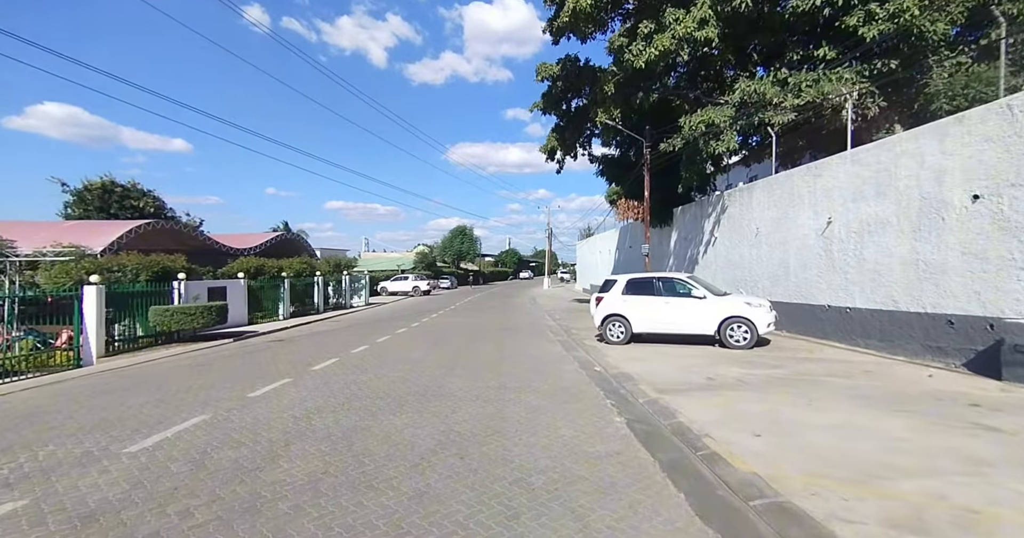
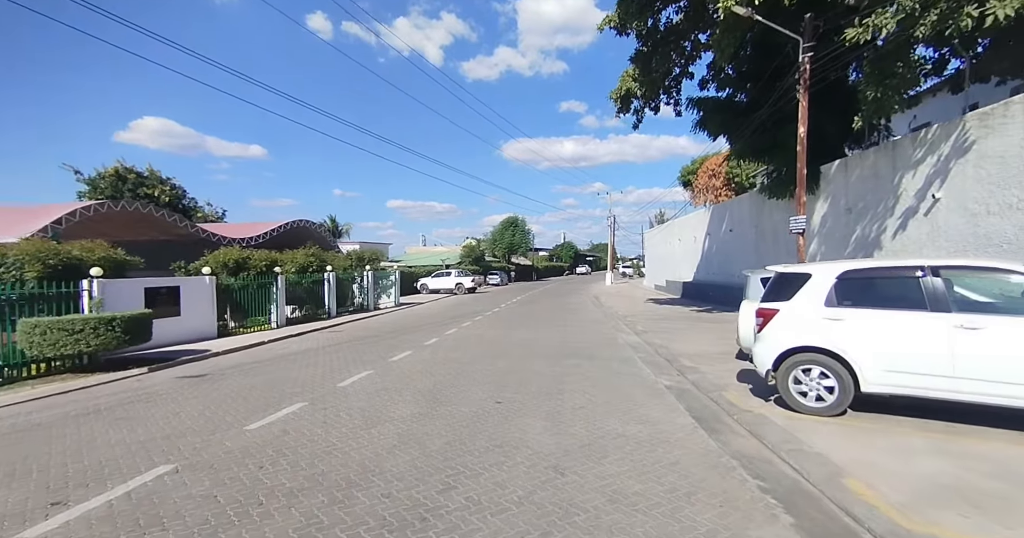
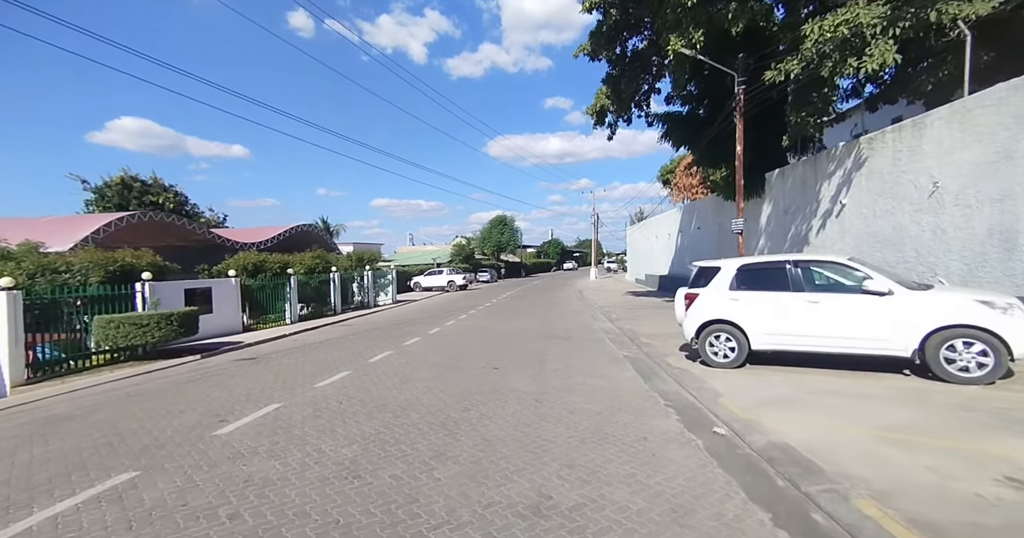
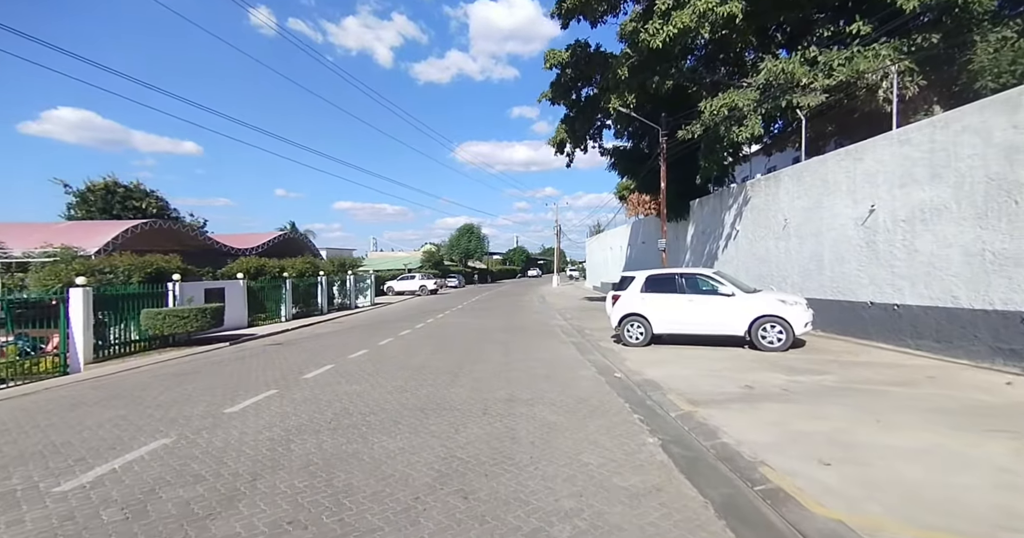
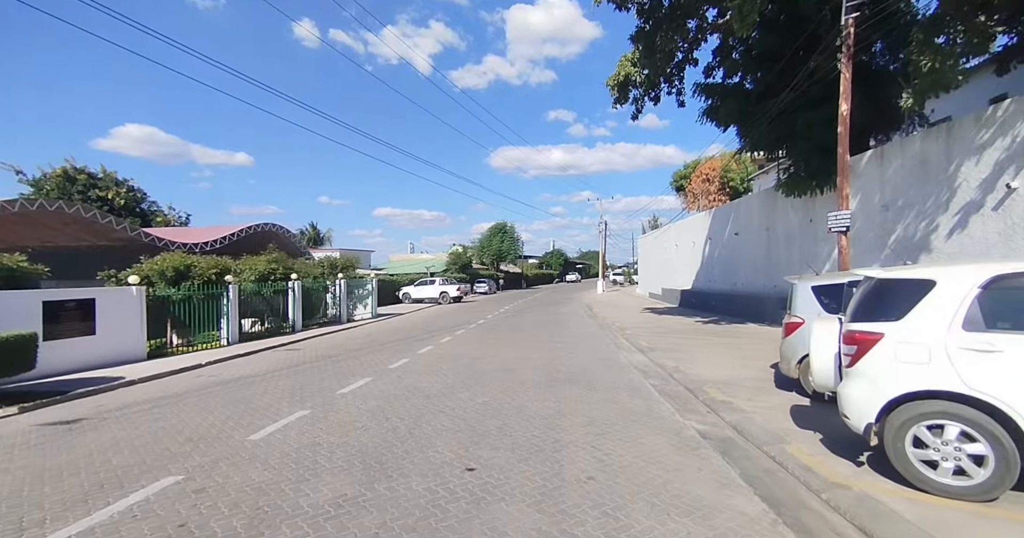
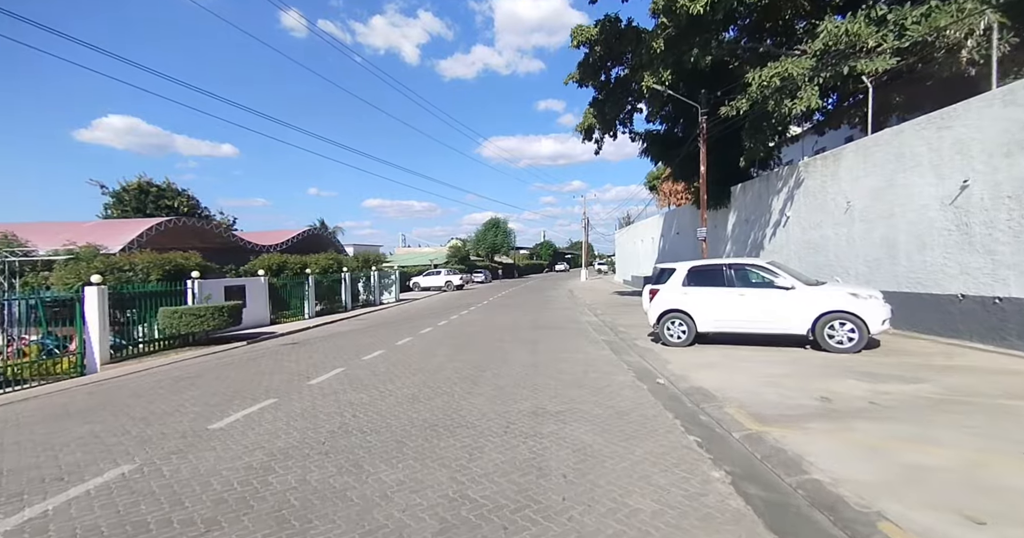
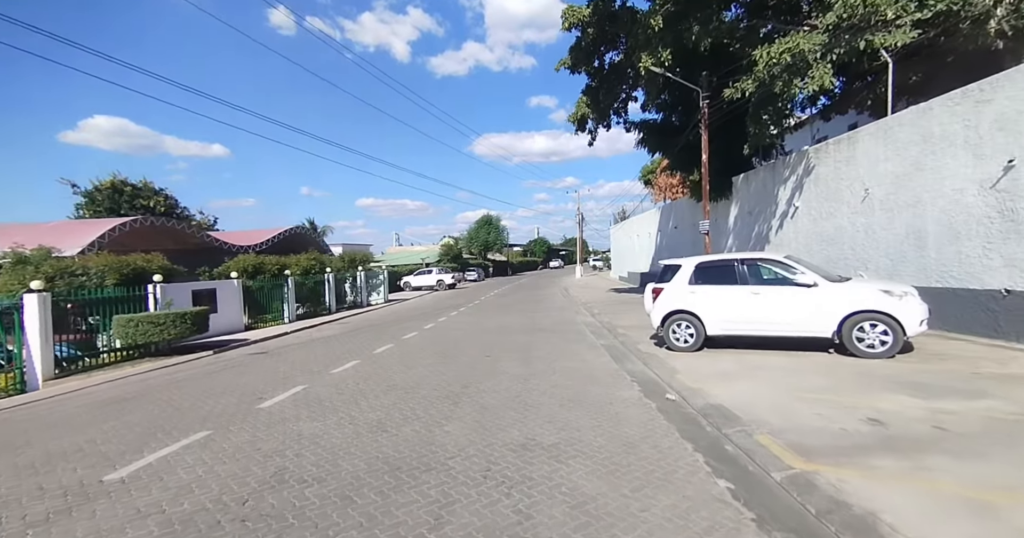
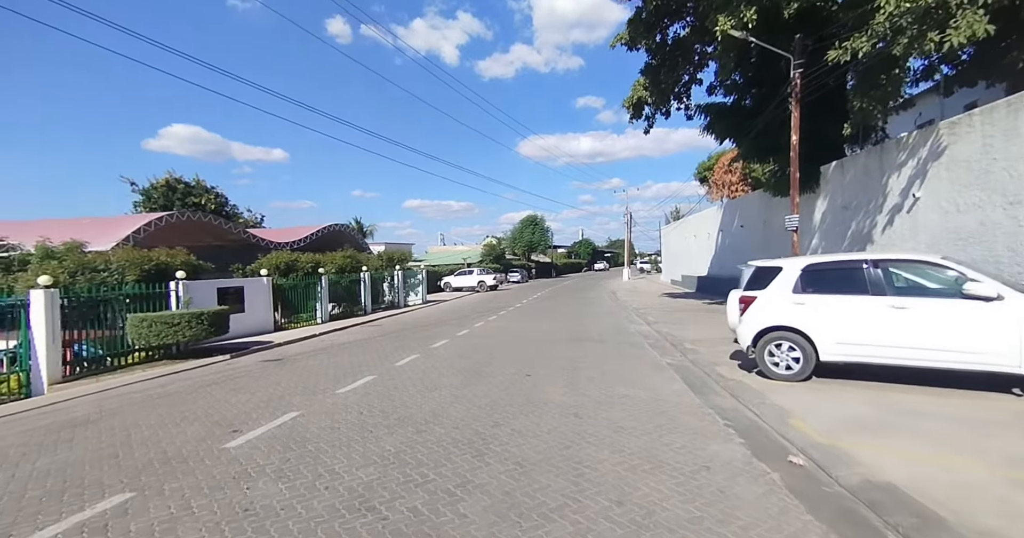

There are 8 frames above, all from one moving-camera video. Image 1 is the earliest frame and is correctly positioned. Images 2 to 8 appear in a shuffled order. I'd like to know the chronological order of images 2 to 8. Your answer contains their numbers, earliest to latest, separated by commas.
4, 6, 7, 3, 8, 2, 5
